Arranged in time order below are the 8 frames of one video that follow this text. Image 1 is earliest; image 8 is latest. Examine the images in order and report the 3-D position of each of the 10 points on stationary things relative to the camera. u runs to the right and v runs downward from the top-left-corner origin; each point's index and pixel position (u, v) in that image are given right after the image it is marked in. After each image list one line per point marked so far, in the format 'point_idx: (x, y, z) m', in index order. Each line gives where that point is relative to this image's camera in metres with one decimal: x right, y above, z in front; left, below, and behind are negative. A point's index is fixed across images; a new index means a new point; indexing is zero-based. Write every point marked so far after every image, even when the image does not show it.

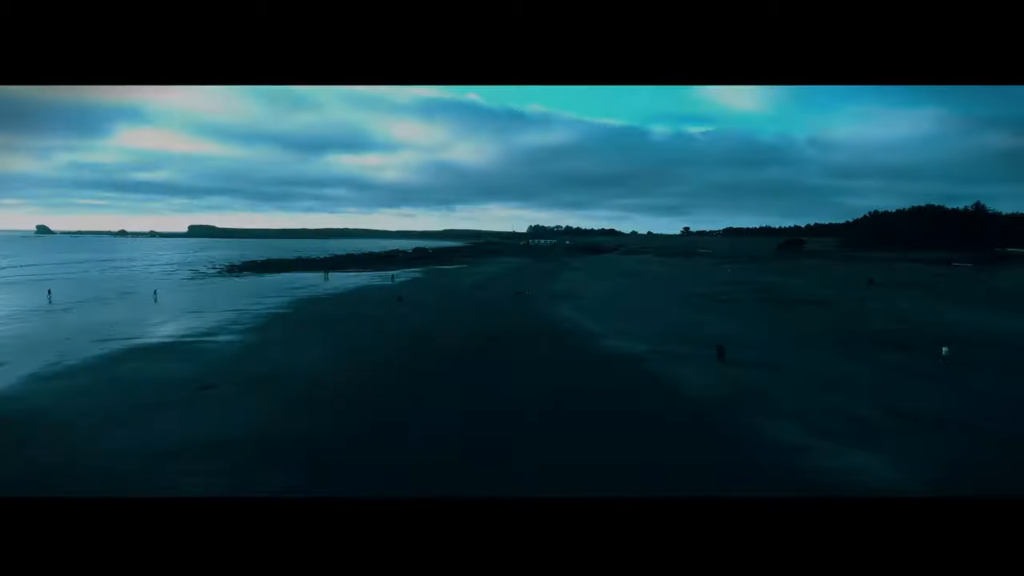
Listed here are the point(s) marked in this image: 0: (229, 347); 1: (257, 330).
0: (-7.3, -1.6, +14.4) m
1: (-7.6, -1.2, +16.8) m
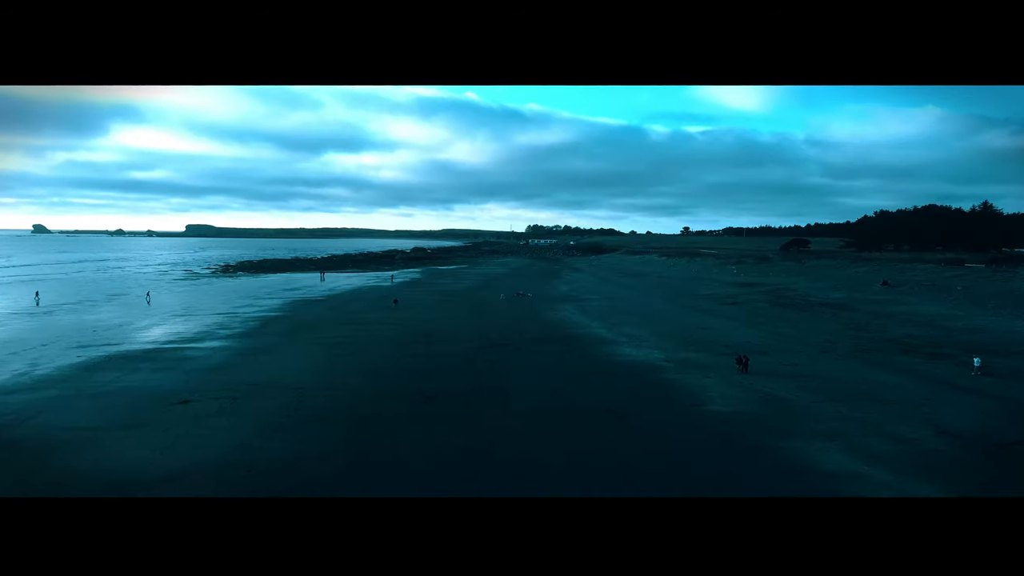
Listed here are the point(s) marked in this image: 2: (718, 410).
0: (-7.2, -1.7, +13.6) m
1: (-7.5, -1.3, +16.0) m
2: (+3.5, -2.1, +9.5) m
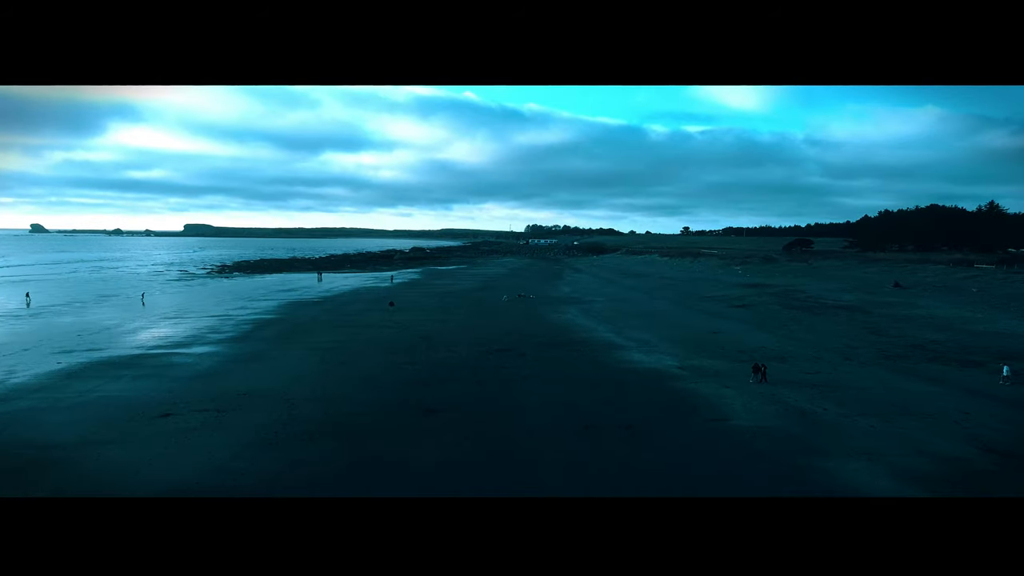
0: (-7.1, -1.7, +12.9) m
1: (-7.4, -1.4, +15.3) m
2: (+3.6, -2.1, +8.9) m
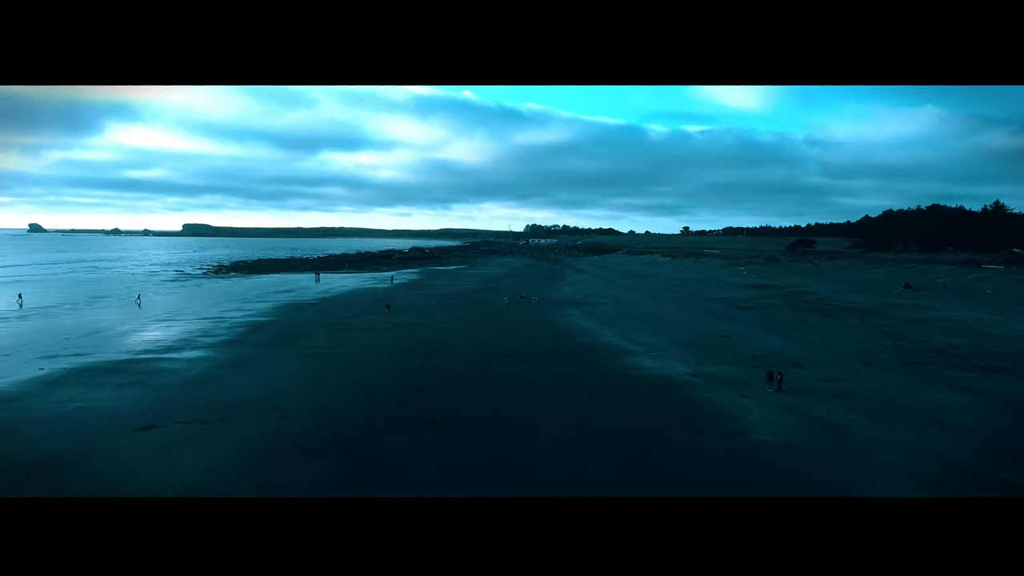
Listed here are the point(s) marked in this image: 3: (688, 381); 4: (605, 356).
0: (-7.0, -1.8, +12.4) m
1: (-7.3, -1.4, +14.8) m
2: (+3.7, -2.2, +8.4) m
3: (+3.4, -1.8, +10.9) m
4: (+2.1, -1.6, +13.0) m
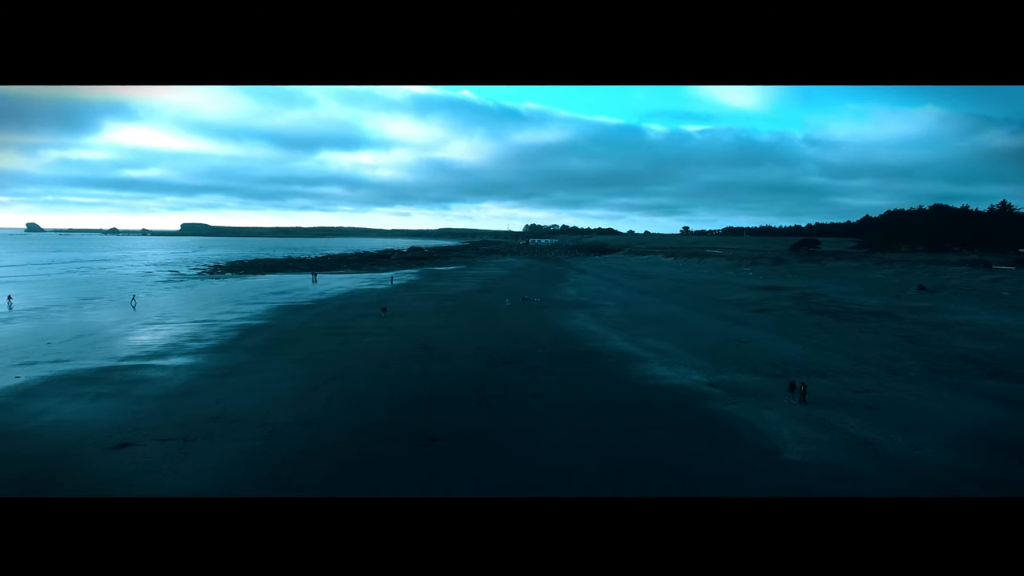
0: (-6.9, -1.8, +11.7) m
1: (-7.2, -1.5, +14.1) m
2: (+3.8, -2.3, +7.7) m
3: (+3.5, -1.9, +10.2) m
4: (+2.2, -1.6, +12.3) m
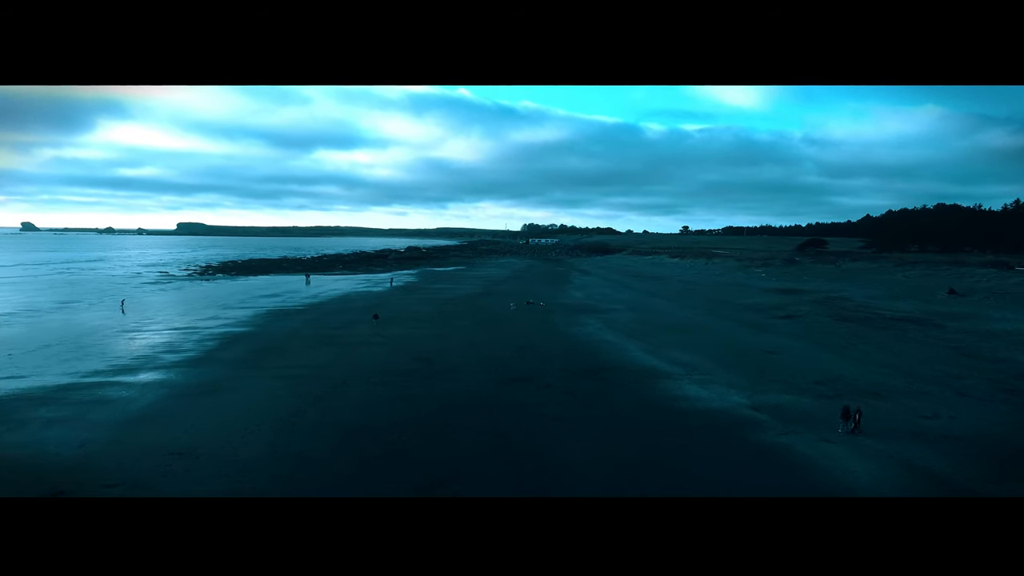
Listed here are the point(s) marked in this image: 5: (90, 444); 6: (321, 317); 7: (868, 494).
0: (-6.7, -2.0, +10.3) m
1: (-7.0, -1.7, +12.7) m
2: (+4.0, -2.4, +6.4) m
3: (+3.7, -2.0, +8.9) m
4: (+2.4, -1.8, +11.0) m
5: (-6.4, -2.3, +8.7) m
6: (-6.5, -1.0, +19.4) m
7: (+4.1, -2.3, +6.9) m
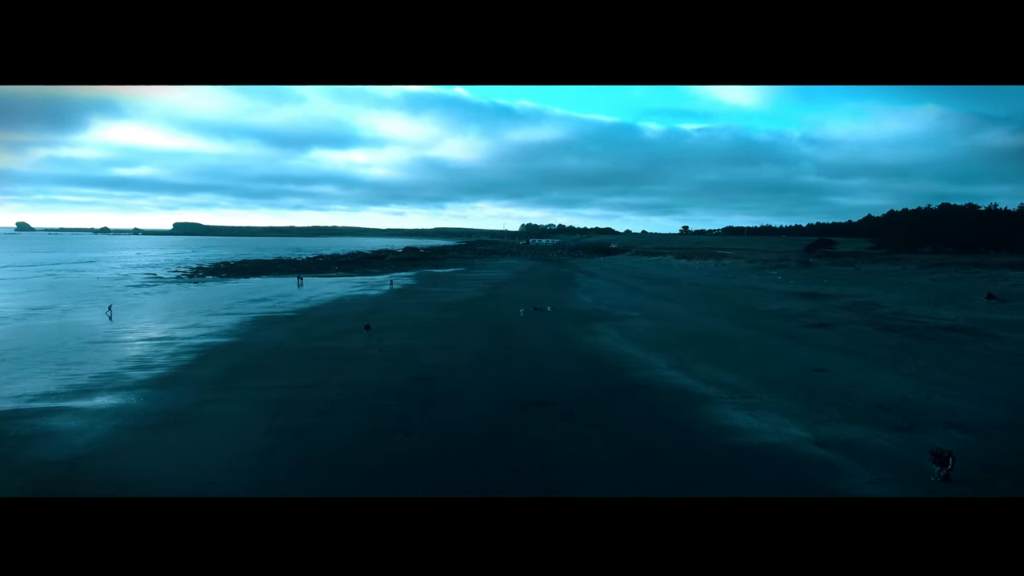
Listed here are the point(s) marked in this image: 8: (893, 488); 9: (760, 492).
0: (-6.4, -2.1, +8.7) m
1: (-6.8, -1.8, +11.2) m
2: (+4.3, -2.6, +4.9) m
3: (+4.0, -2.2, +7.4) m
4: (+2.7, -1.9, +9.5) m
5: (-6.1, -2.4, +7.2) m
6: (-6.3, -1.1, +17.8) m
7: (+4.4, -2.5, +5.5) m
8: (+4.4, -2.3, +6.8) m
9: (+2.9, -2.4, +6.7) m
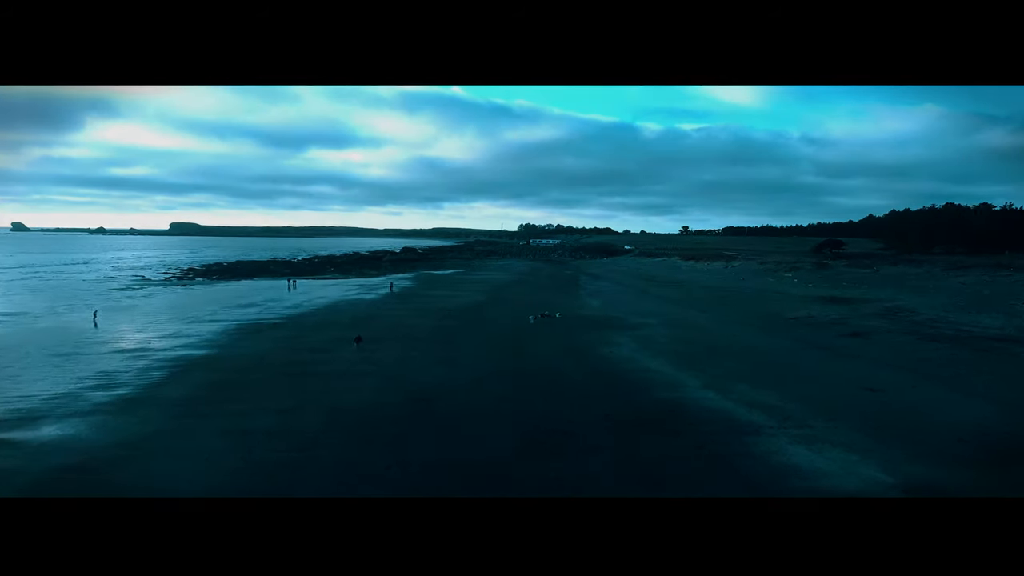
0: (-6.2, -2.3, +7.3) m
1: (-6.6, -2.0, +9.7) m
2: (+4.6, -2.7, +3.5) m
3: (+4.2, -2.3, +6.0) m
4: (+2.9, -2.1, +8.1) m
5: (-5.9, -2.6, +5.8) m
6: (-6.1, -1.3, +16.4) m
7: (+4.7, -2.7, +4.1) m
8: (+4.6, -2.4, +5.4) m
9: (+3.1, -2.5, +5.3) m
